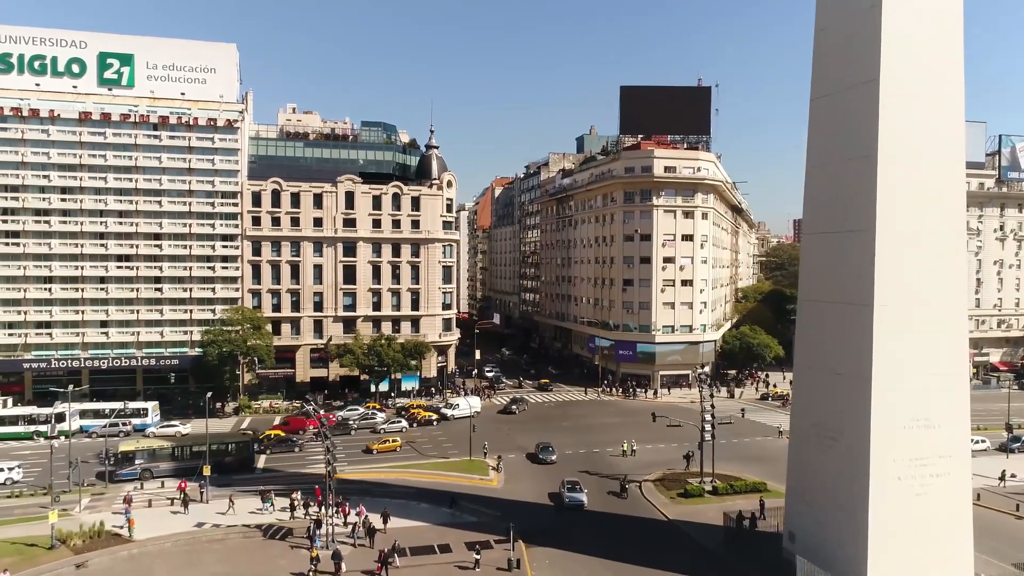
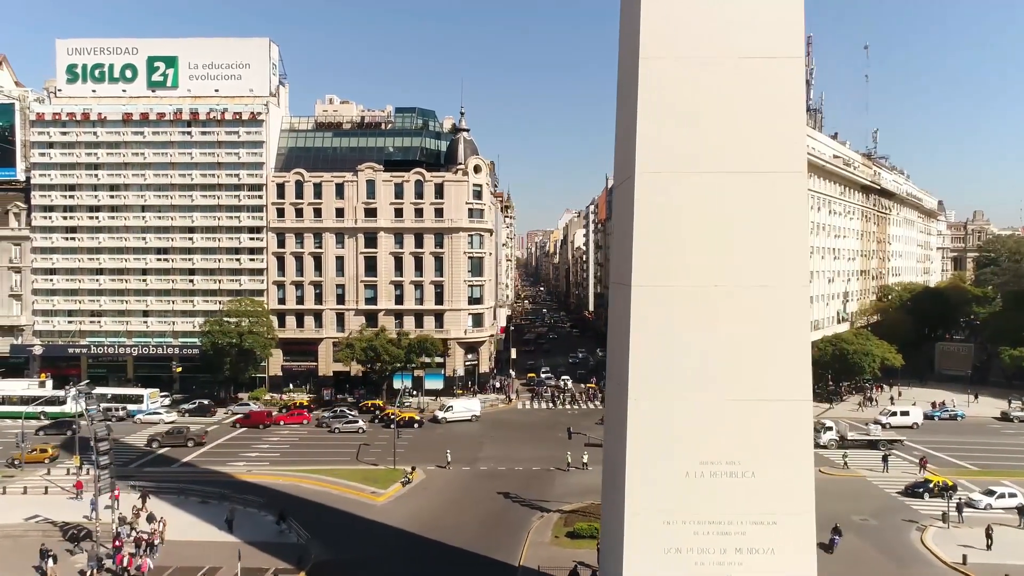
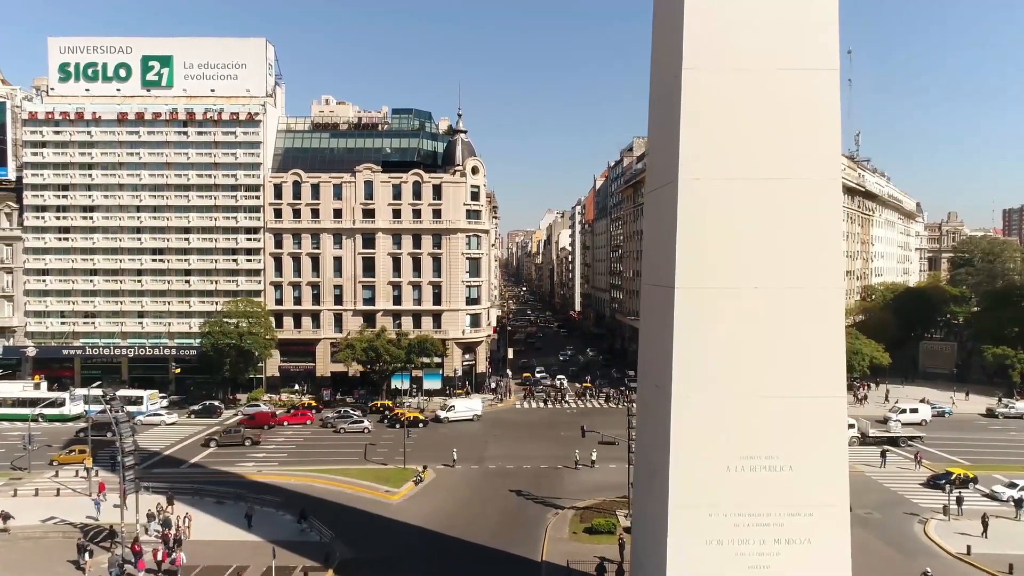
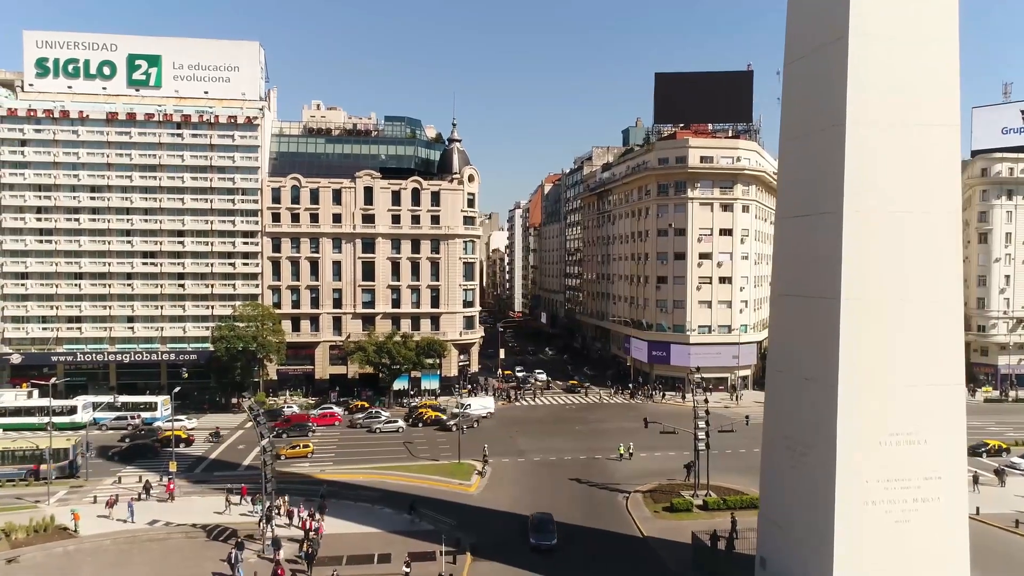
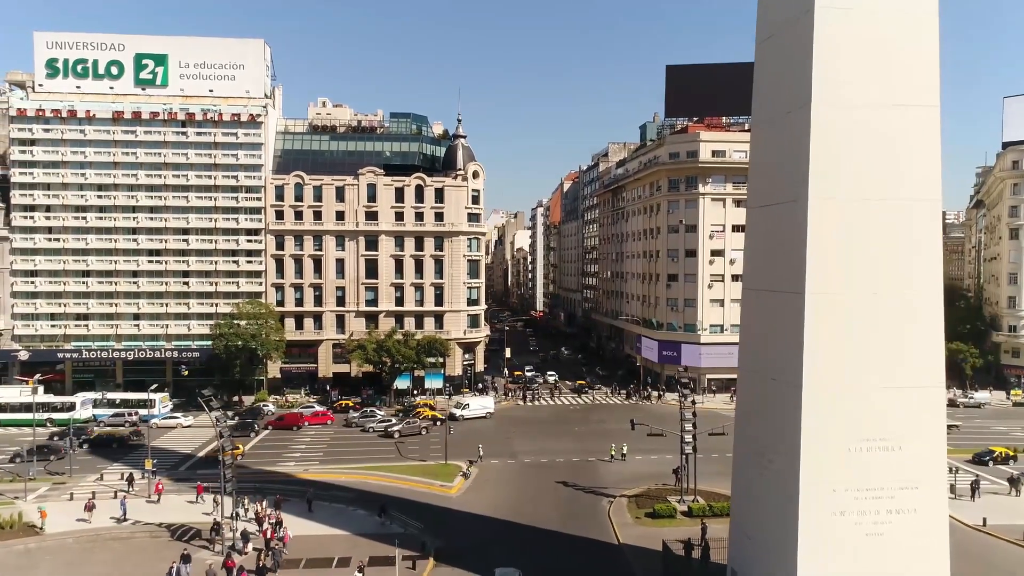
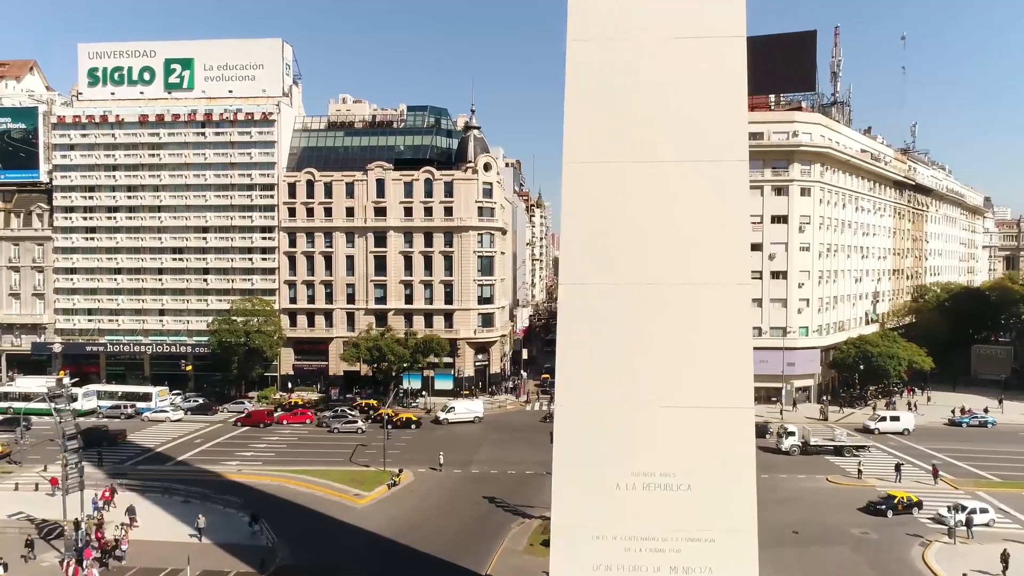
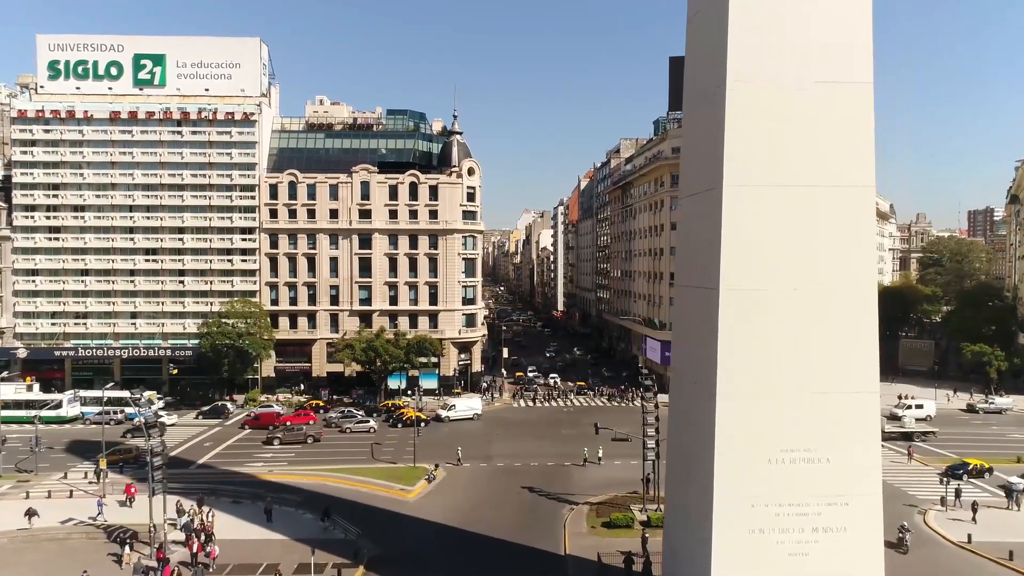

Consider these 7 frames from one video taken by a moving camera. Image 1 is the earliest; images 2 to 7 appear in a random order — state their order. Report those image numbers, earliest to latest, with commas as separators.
4, 5, 7, 3, 2, 6
